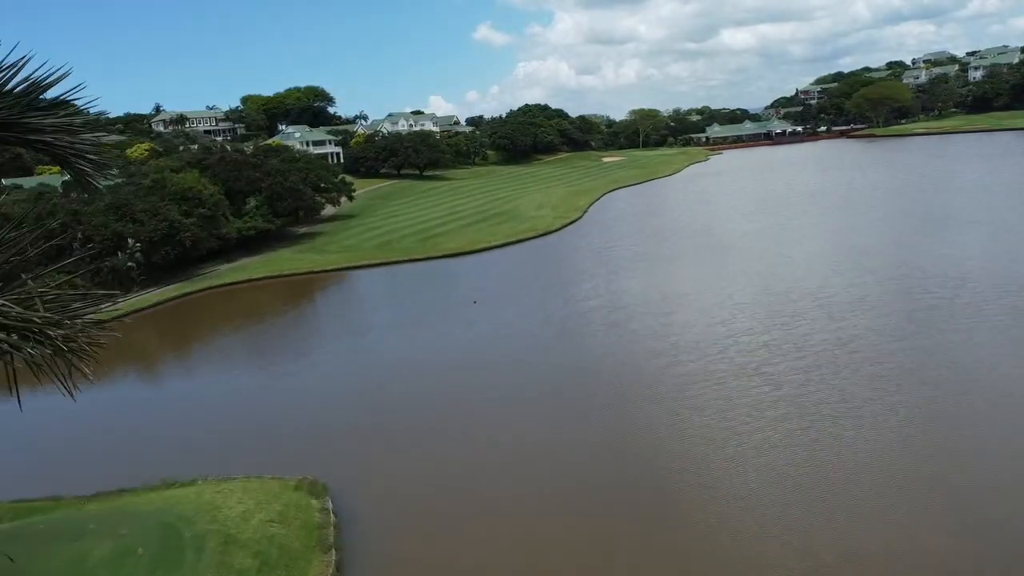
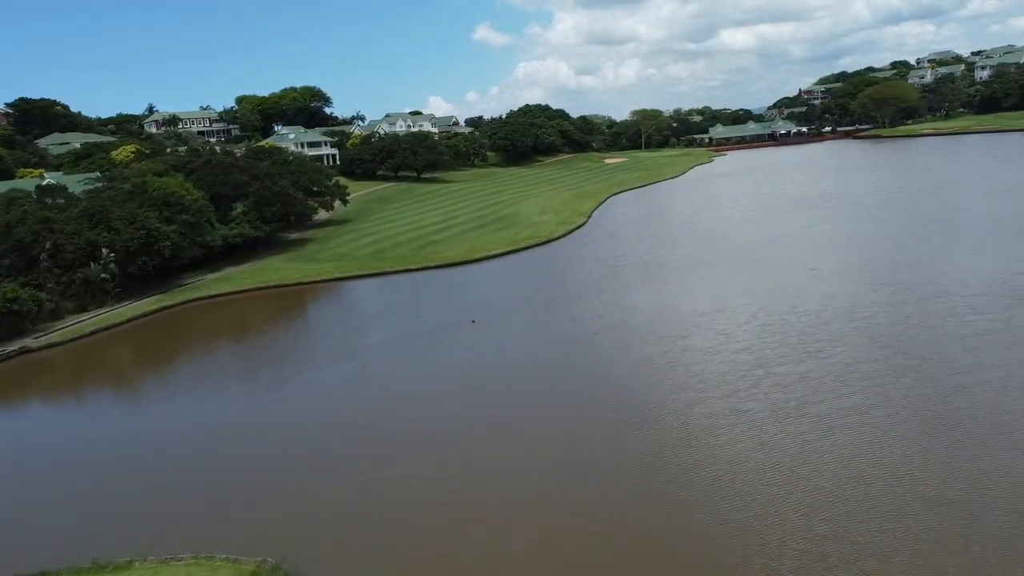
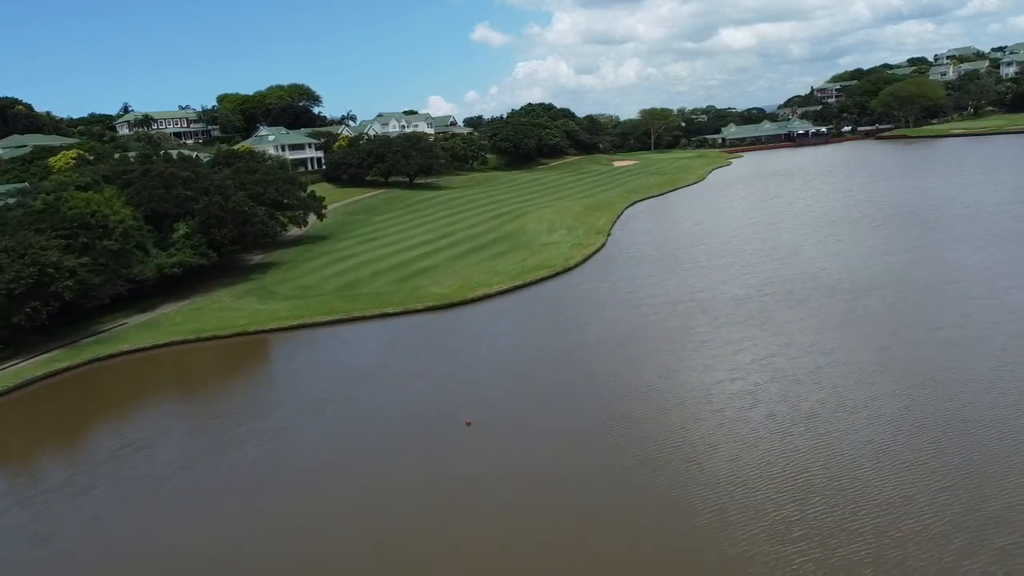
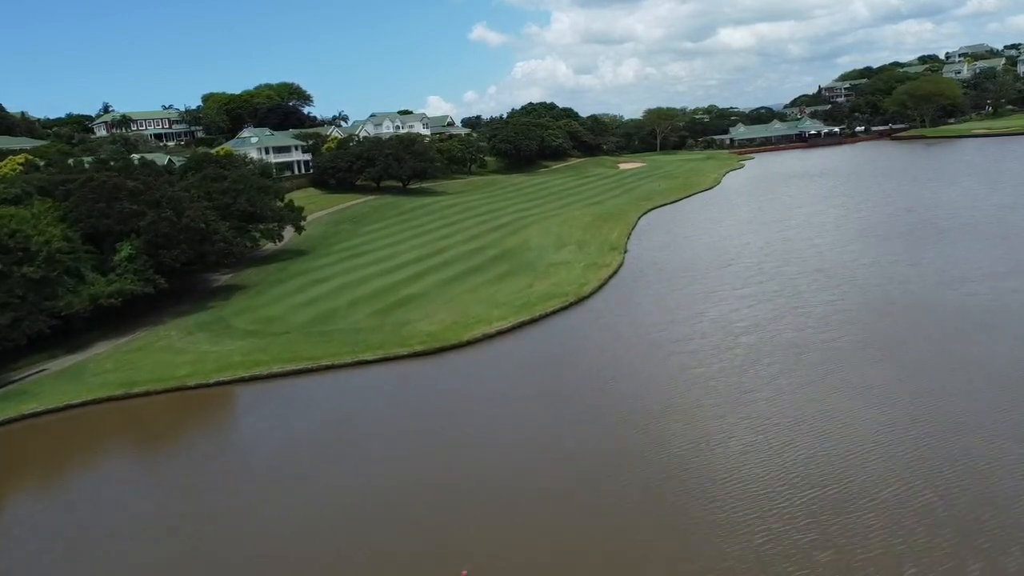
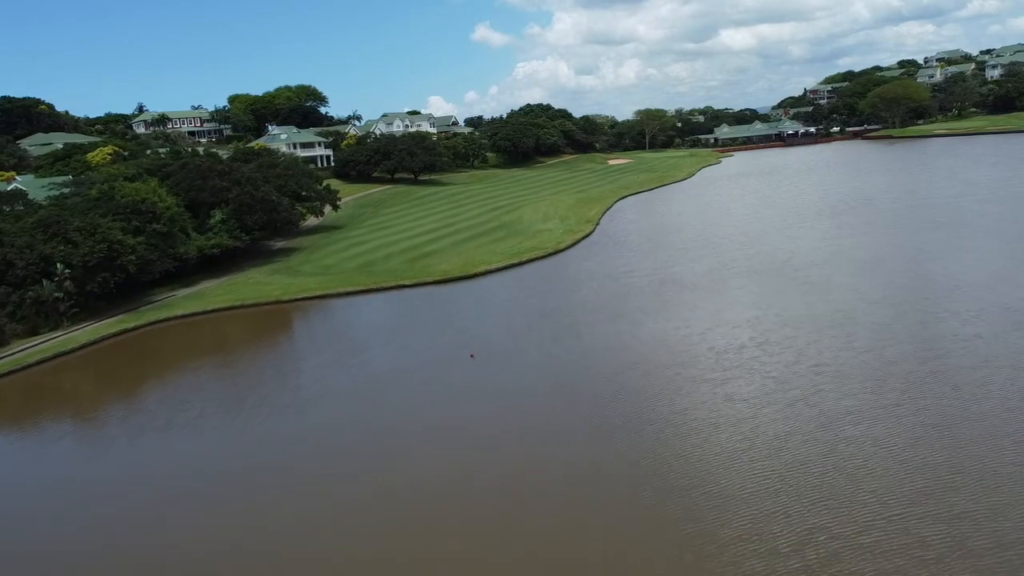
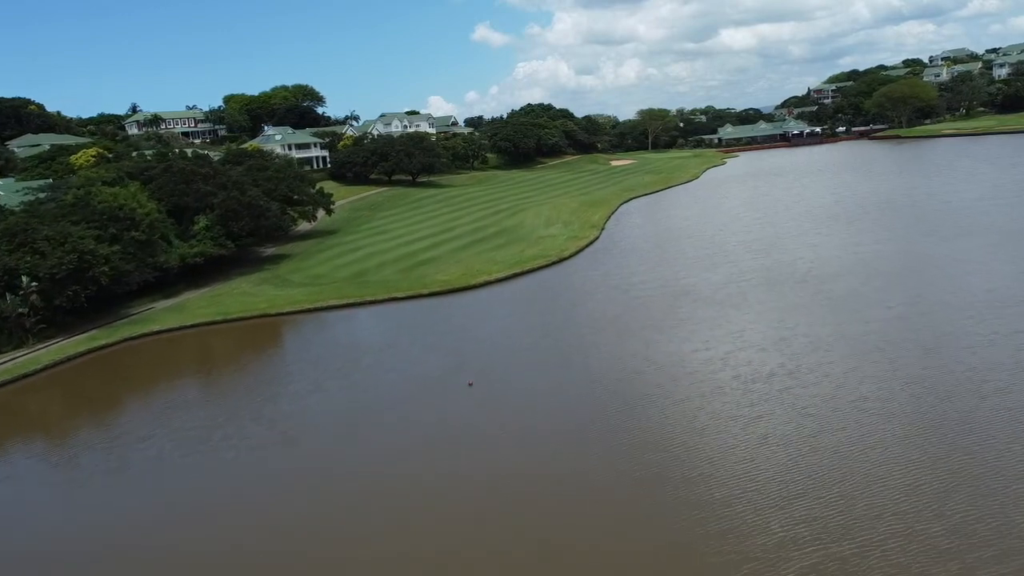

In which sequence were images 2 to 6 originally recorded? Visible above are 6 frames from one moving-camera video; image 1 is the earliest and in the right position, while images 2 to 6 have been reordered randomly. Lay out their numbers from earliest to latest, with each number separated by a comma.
2, 5, 6, 3, 4
